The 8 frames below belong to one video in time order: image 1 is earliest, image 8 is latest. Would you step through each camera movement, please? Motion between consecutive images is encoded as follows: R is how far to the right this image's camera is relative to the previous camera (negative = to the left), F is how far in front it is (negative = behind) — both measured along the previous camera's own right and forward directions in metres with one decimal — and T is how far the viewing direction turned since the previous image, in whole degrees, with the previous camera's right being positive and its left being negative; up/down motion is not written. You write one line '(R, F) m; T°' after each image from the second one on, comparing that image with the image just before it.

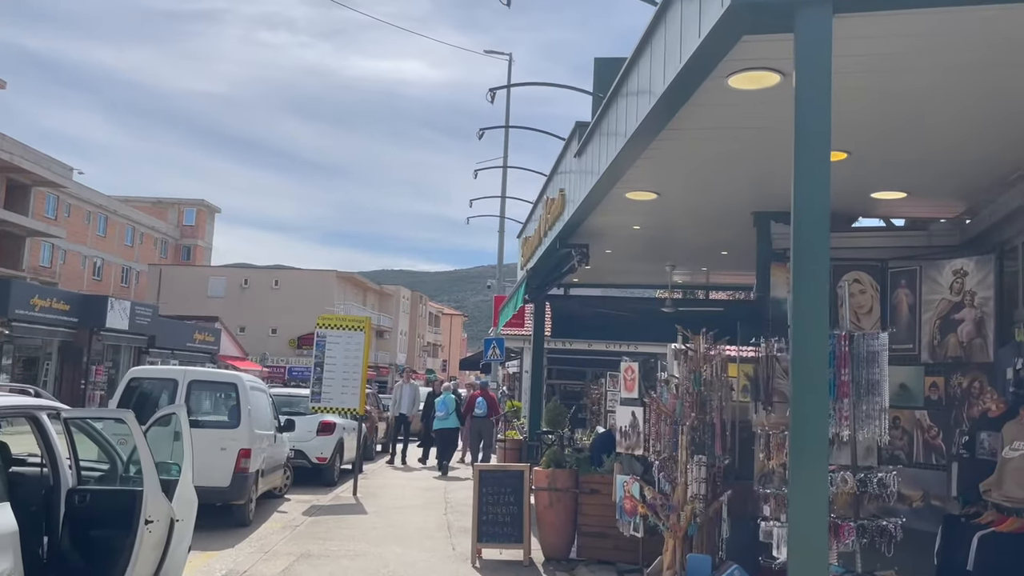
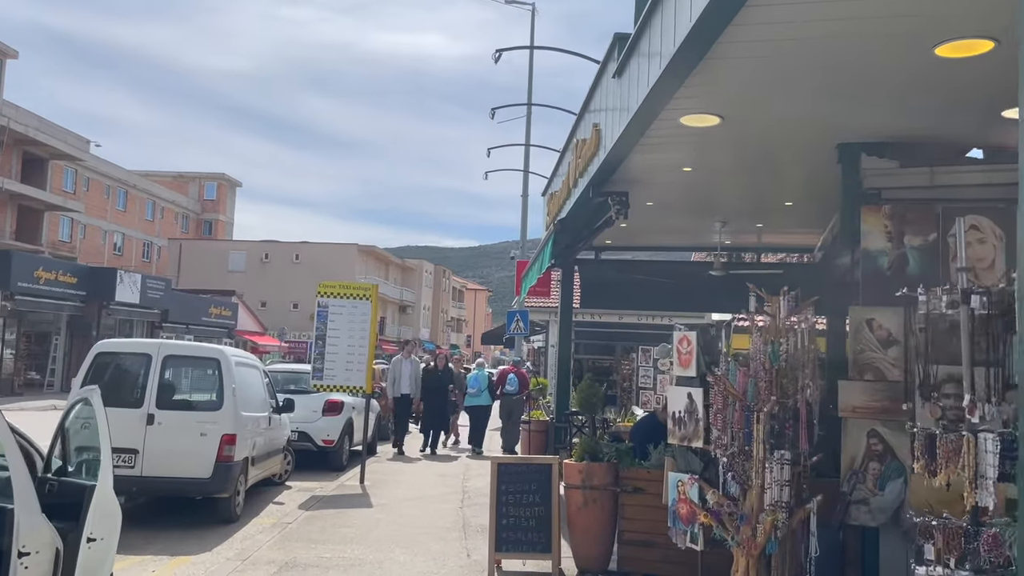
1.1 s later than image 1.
(0.0, +1.5) m; -2°
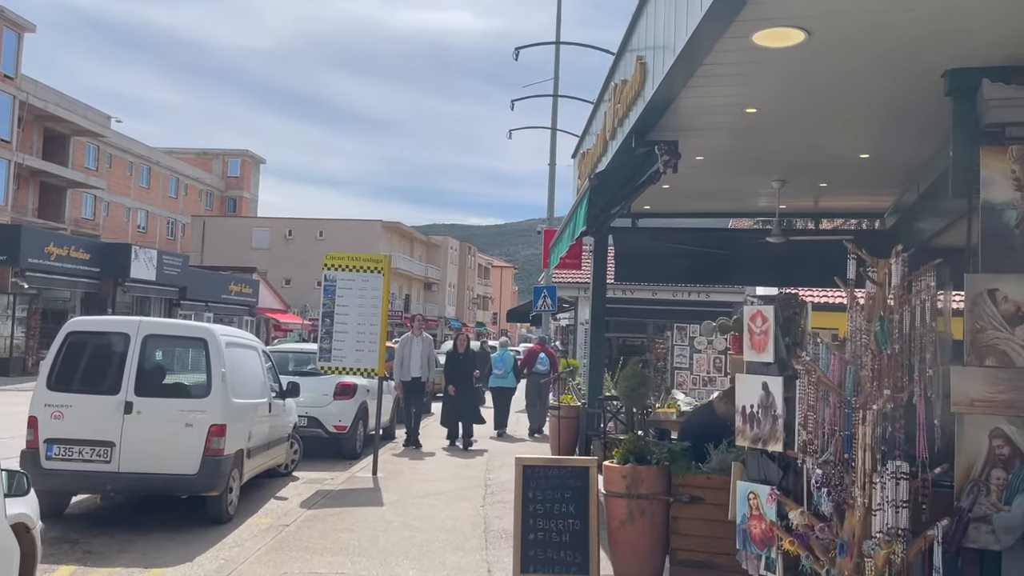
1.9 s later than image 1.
(0.0, +1.2) m; -2°
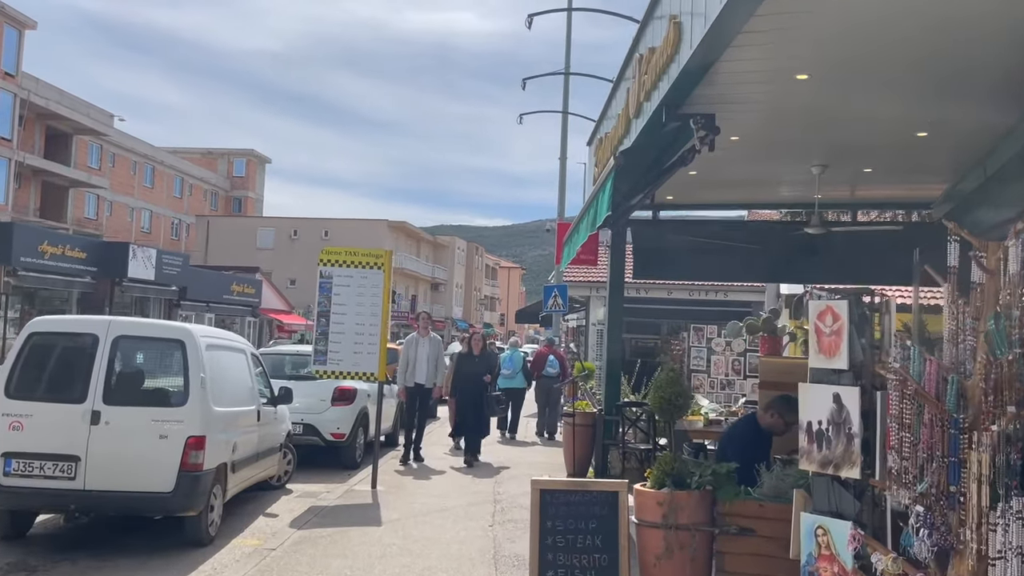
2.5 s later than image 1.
(0.0, +0.8) m; 0°
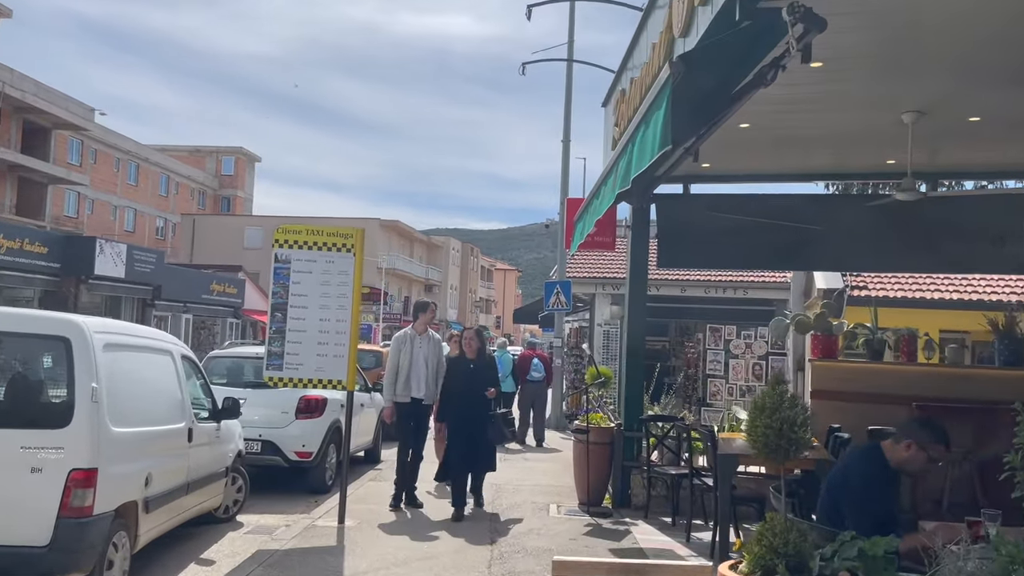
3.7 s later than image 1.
(-0.1, +1.9) m; 0°
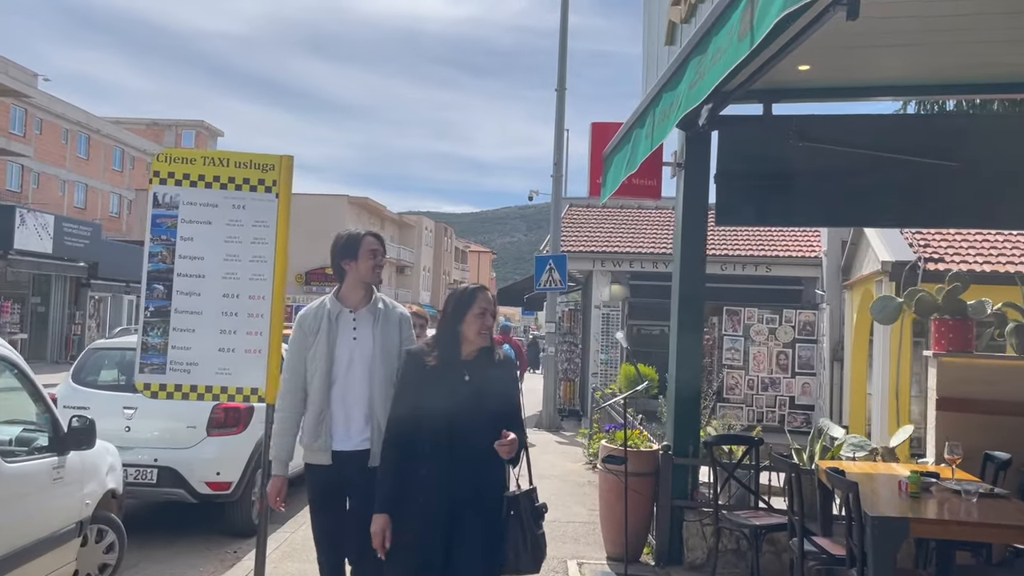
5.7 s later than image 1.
(-0.2, +2.7) m; +2°
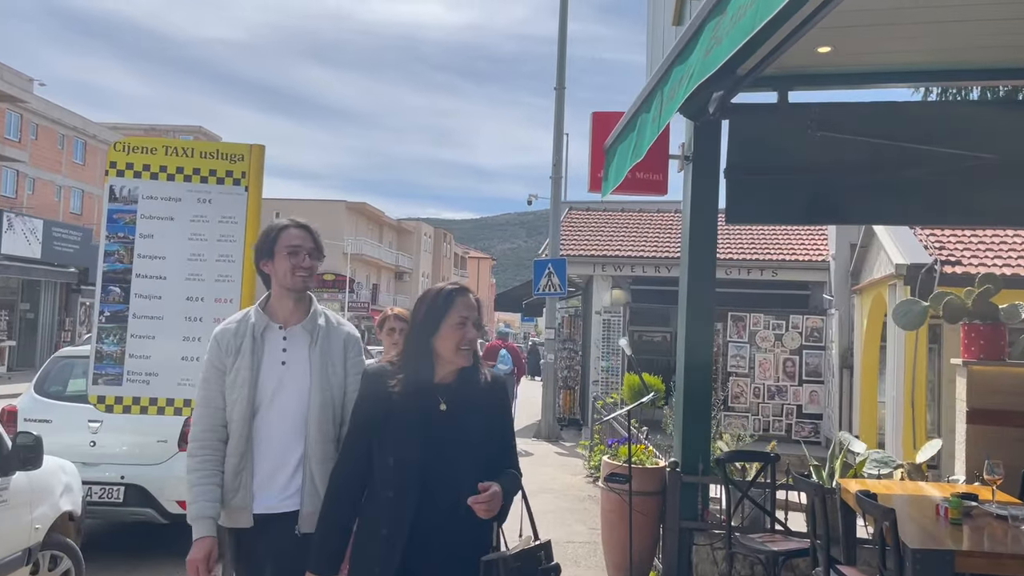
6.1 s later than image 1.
(0.0, +0.5) m; 0°
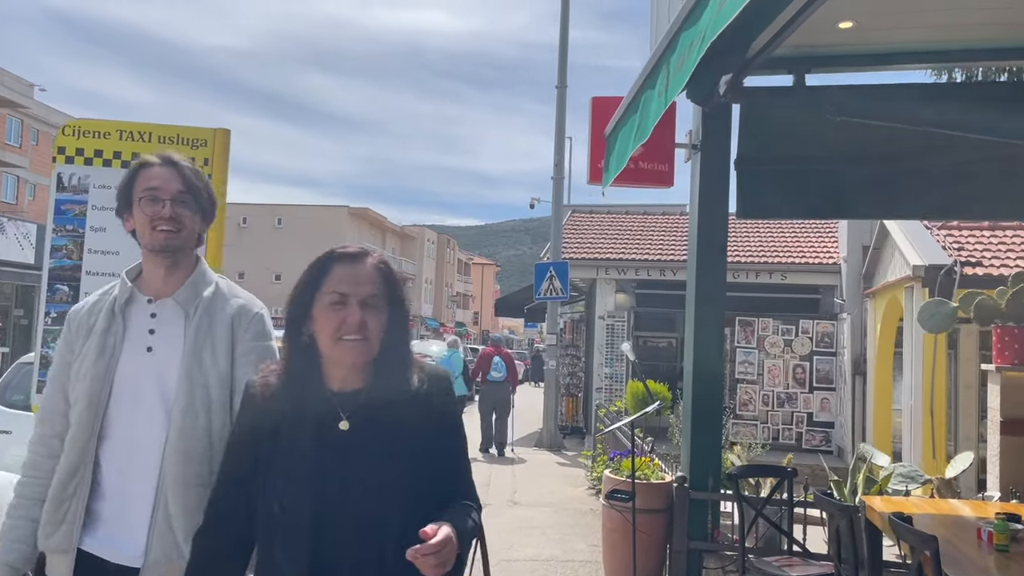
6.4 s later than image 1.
(+0.1, +0.5) m; 0°
